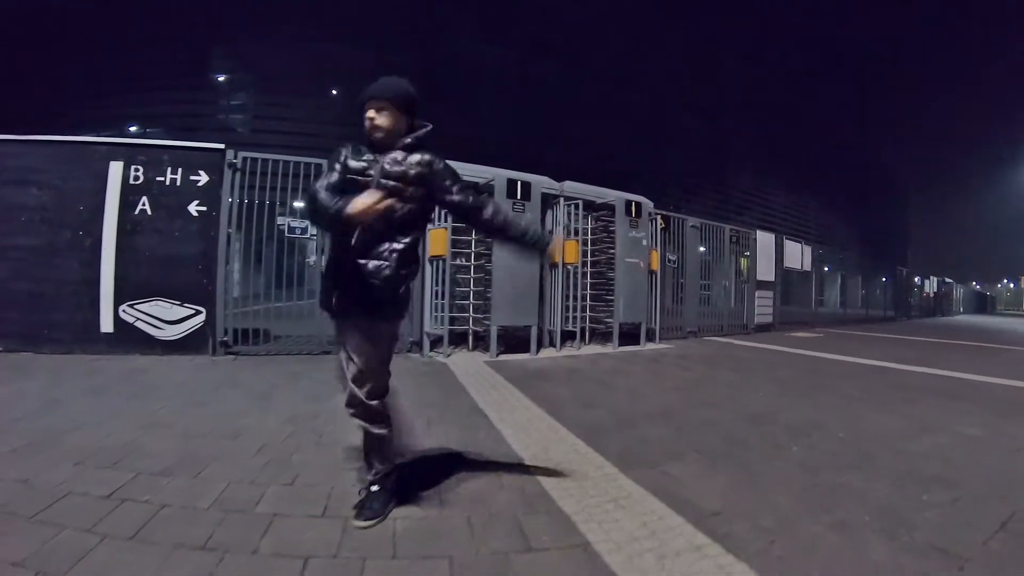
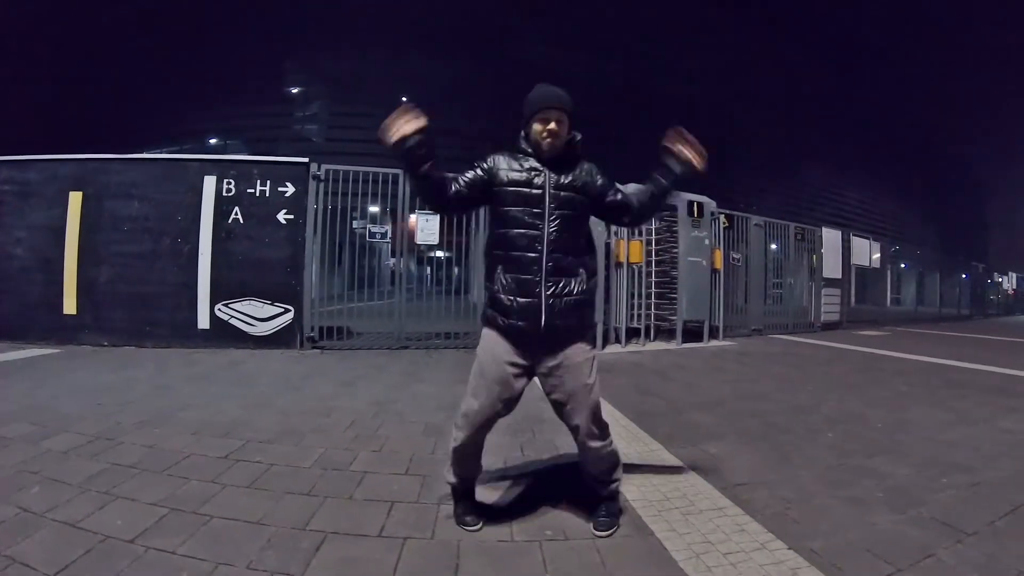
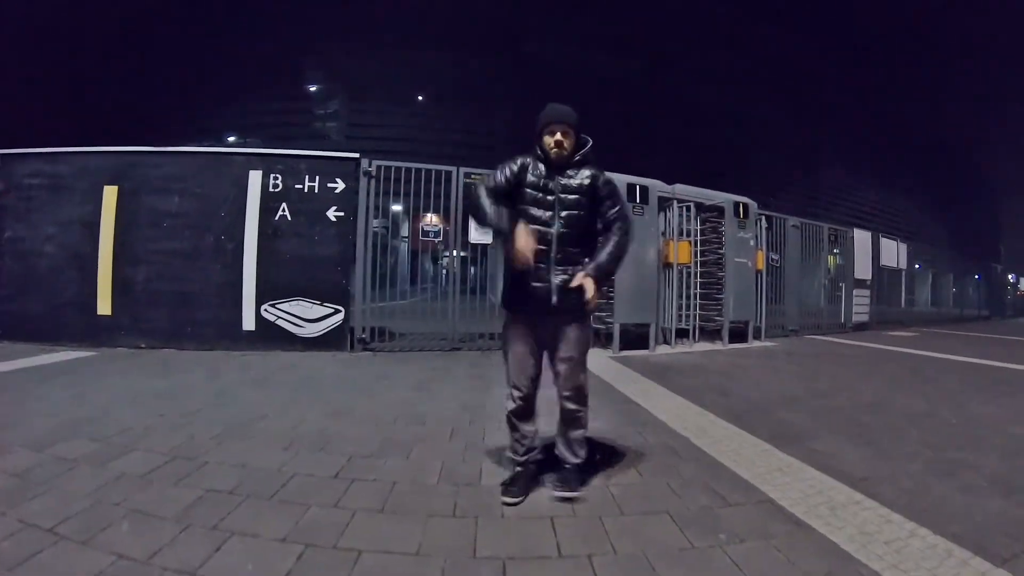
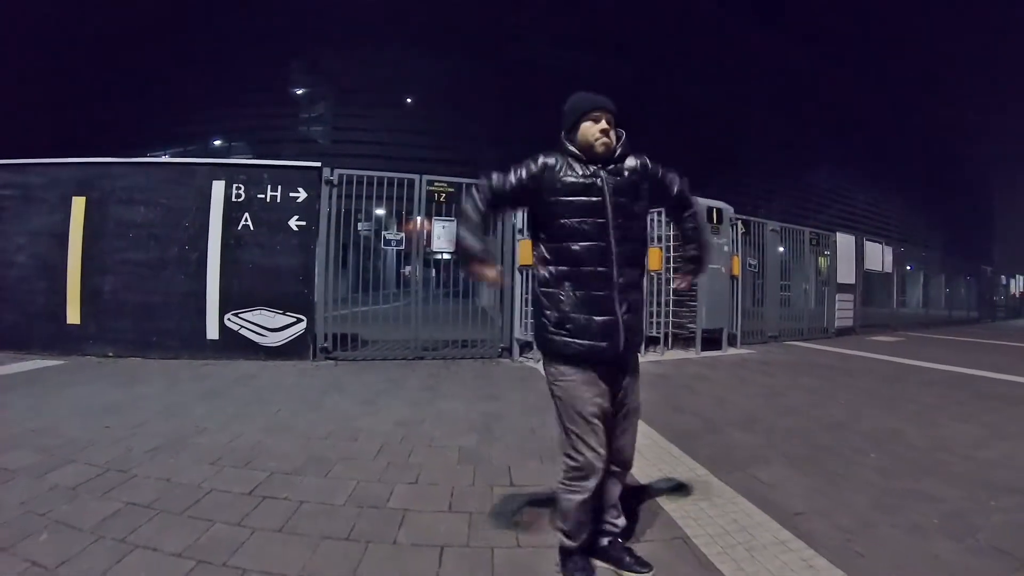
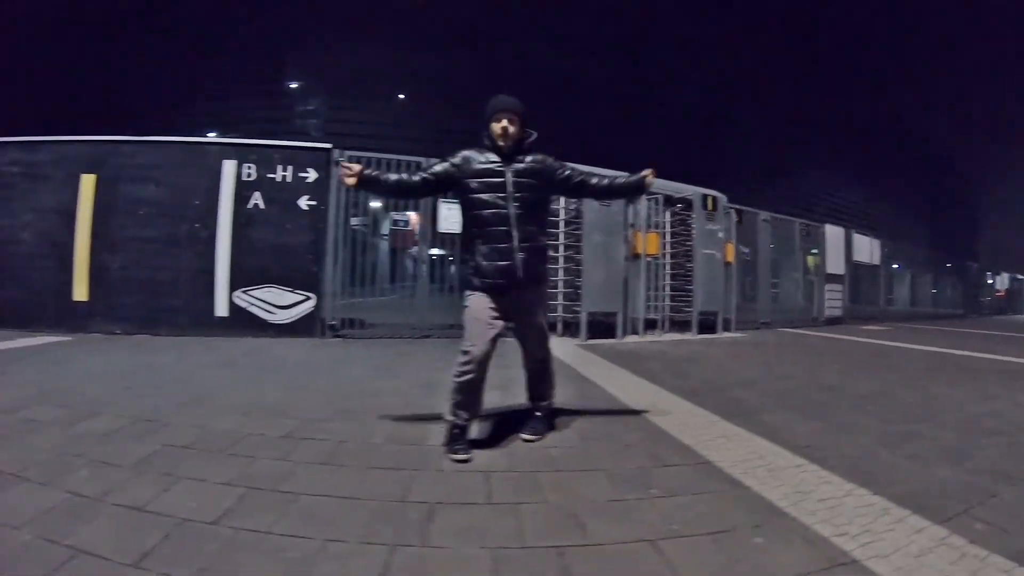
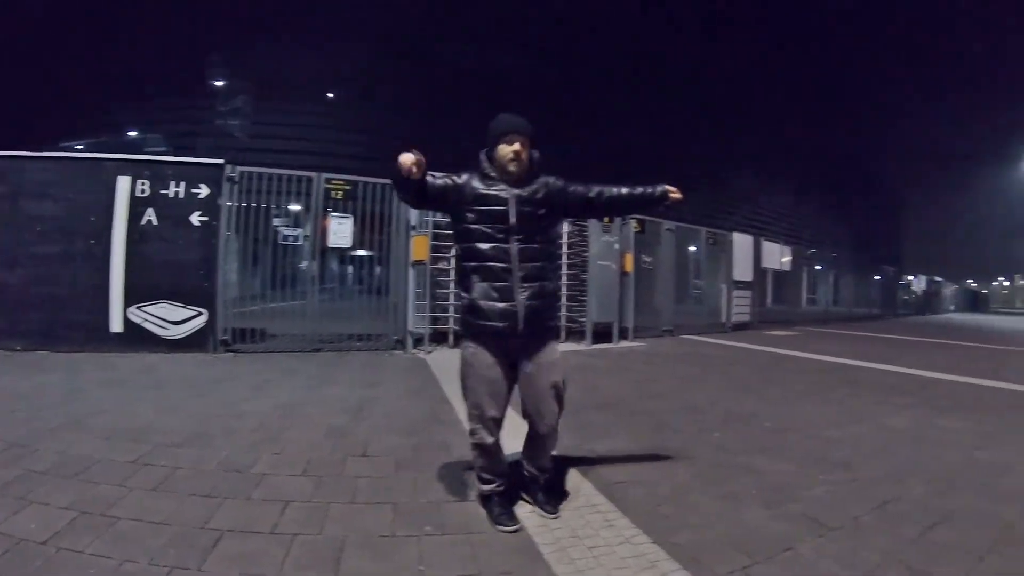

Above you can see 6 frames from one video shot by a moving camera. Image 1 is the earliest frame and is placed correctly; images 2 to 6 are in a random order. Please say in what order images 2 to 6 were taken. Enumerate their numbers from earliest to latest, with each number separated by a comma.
5, 3, 4, 2, 6
